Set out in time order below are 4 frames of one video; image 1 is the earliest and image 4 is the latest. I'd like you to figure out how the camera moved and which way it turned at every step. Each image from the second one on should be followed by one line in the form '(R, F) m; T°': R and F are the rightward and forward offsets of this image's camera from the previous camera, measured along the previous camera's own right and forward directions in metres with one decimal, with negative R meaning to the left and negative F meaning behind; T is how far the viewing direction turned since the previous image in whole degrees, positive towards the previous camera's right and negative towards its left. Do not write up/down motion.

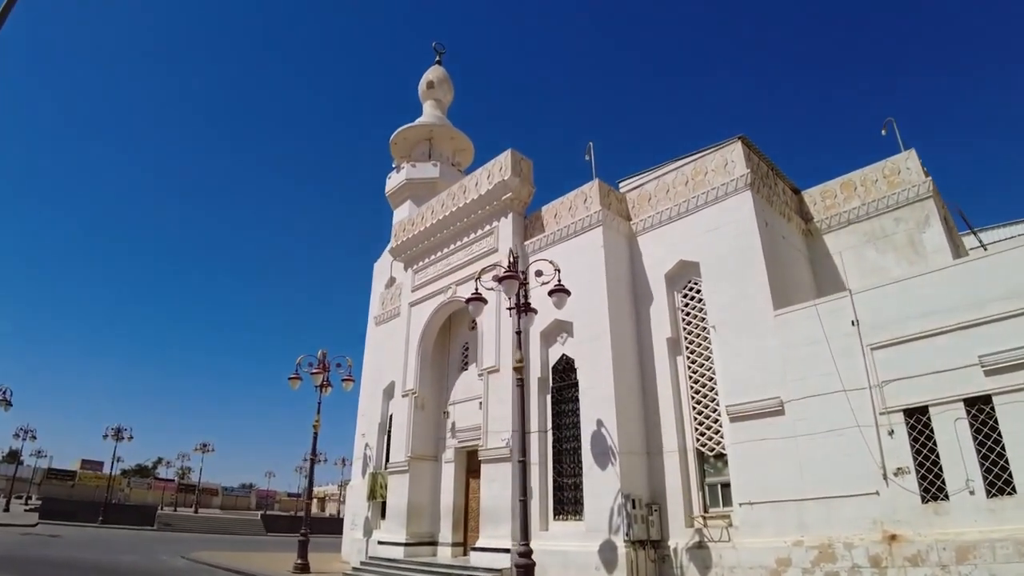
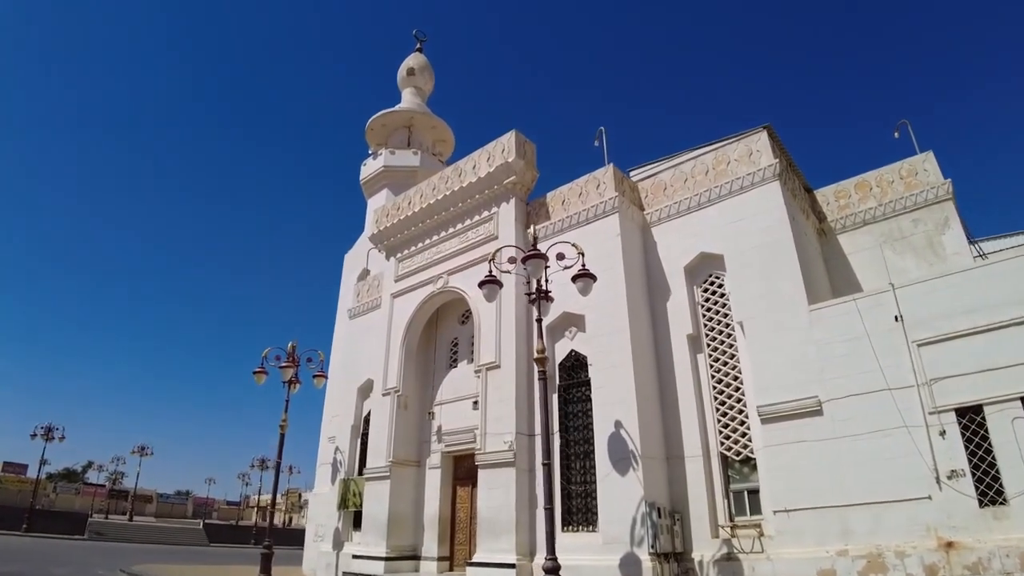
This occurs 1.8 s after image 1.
(-1.0, +0.9) m; +5°
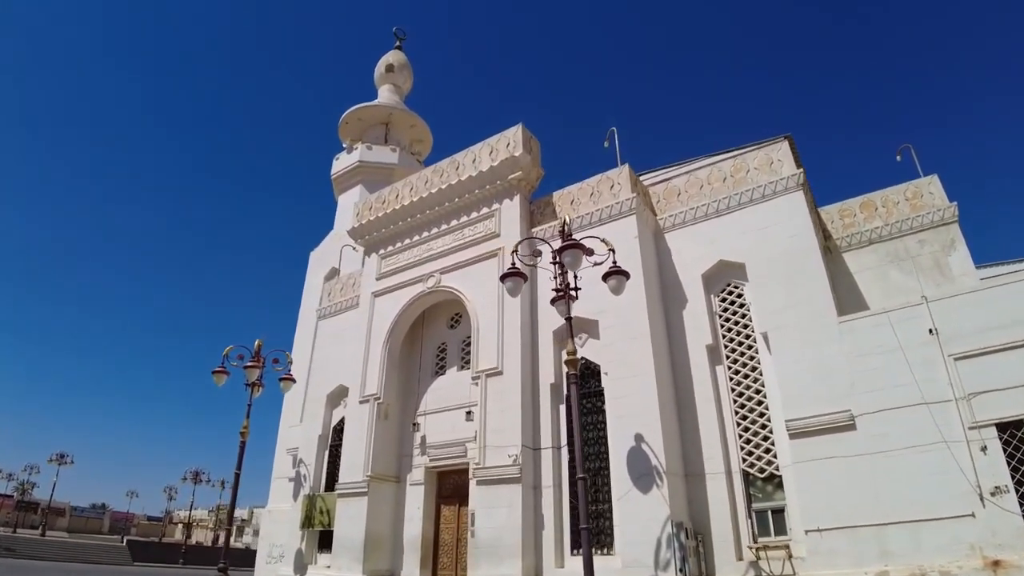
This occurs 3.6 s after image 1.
(-1.1, +0.8) m; +6°
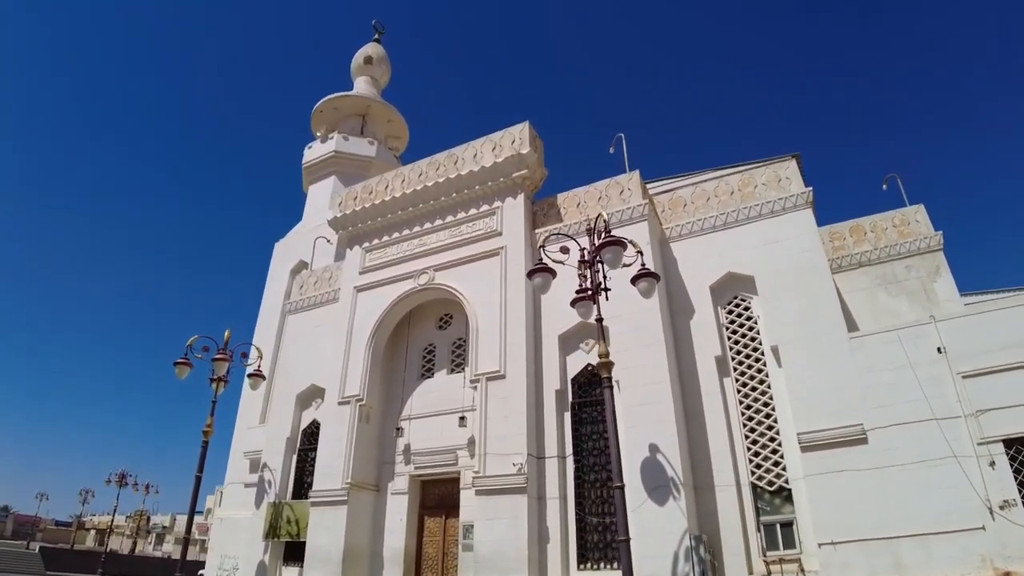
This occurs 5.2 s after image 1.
(-1.1, +0.5) m; +6°
